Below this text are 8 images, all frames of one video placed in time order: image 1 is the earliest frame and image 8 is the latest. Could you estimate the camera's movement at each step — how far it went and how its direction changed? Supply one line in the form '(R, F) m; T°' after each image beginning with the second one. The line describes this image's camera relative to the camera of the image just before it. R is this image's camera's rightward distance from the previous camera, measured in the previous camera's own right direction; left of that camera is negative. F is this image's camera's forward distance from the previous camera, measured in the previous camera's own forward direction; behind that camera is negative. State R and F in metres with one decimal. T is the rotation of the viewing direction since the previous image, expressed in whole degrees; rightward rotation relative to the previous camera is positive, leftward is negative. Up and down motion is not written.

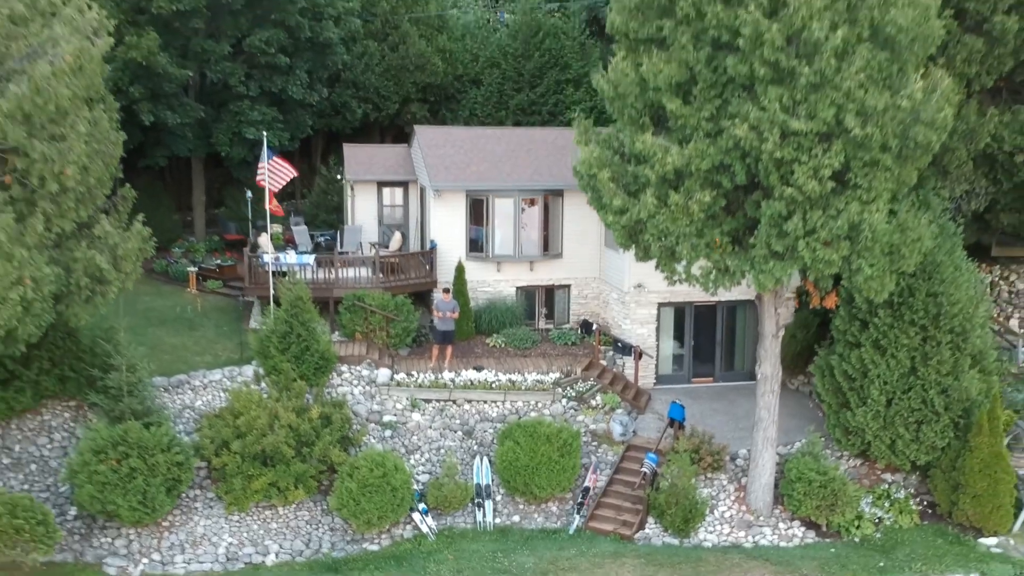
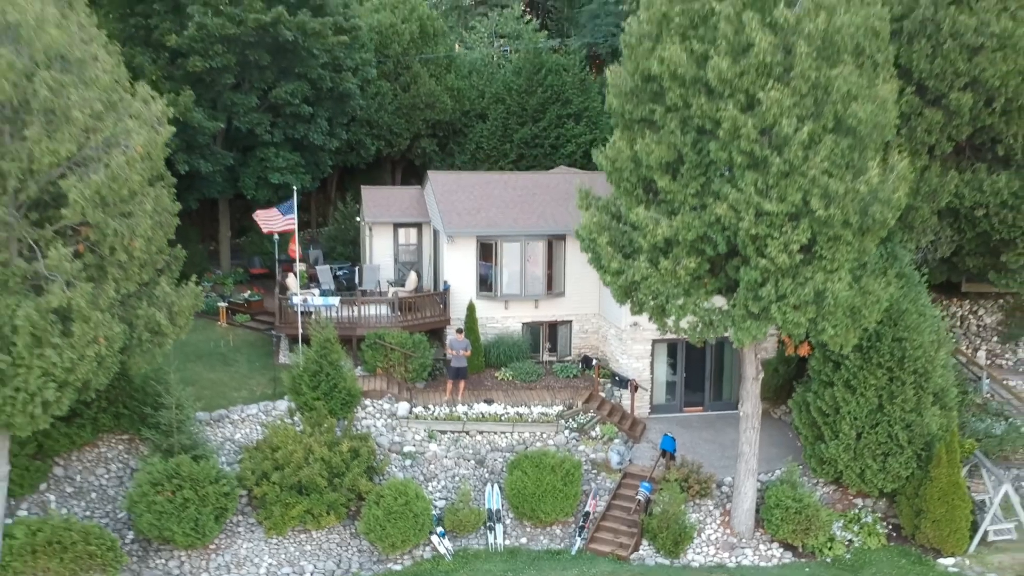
(-0.1, -1.5) m; 0°
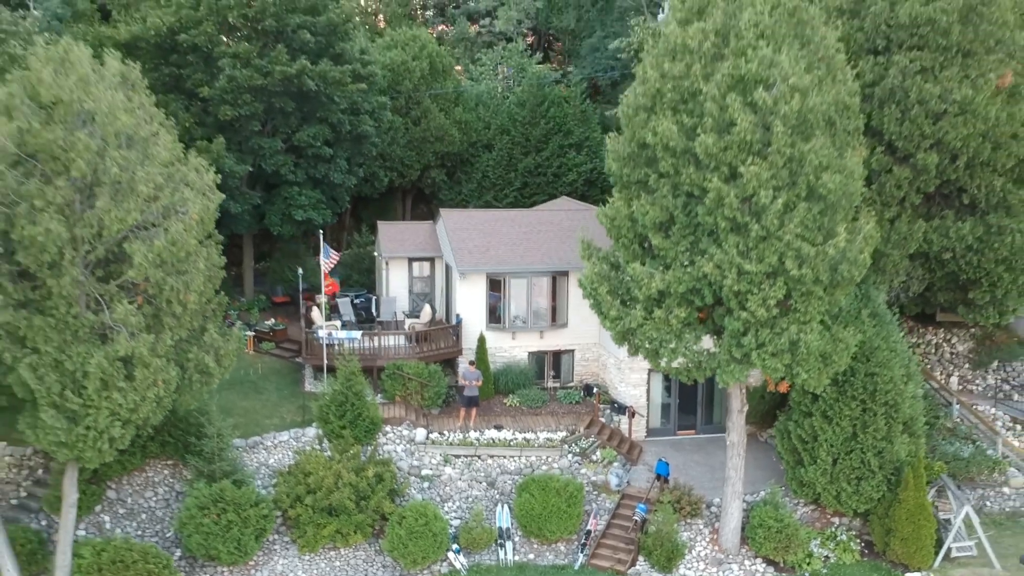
(-0.1, -1.5) m; 0°
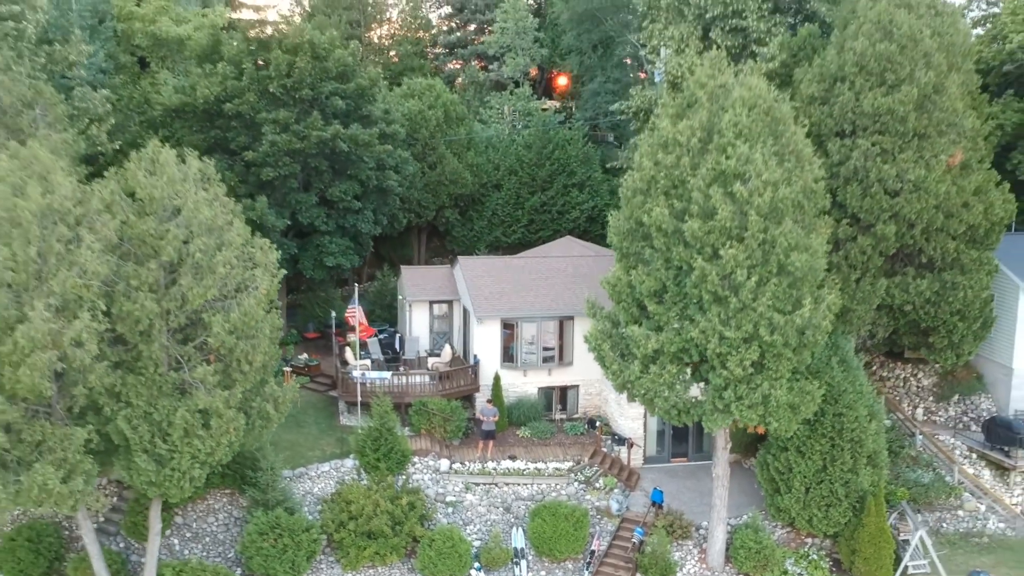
(-0.2, -2.3) m; 0°
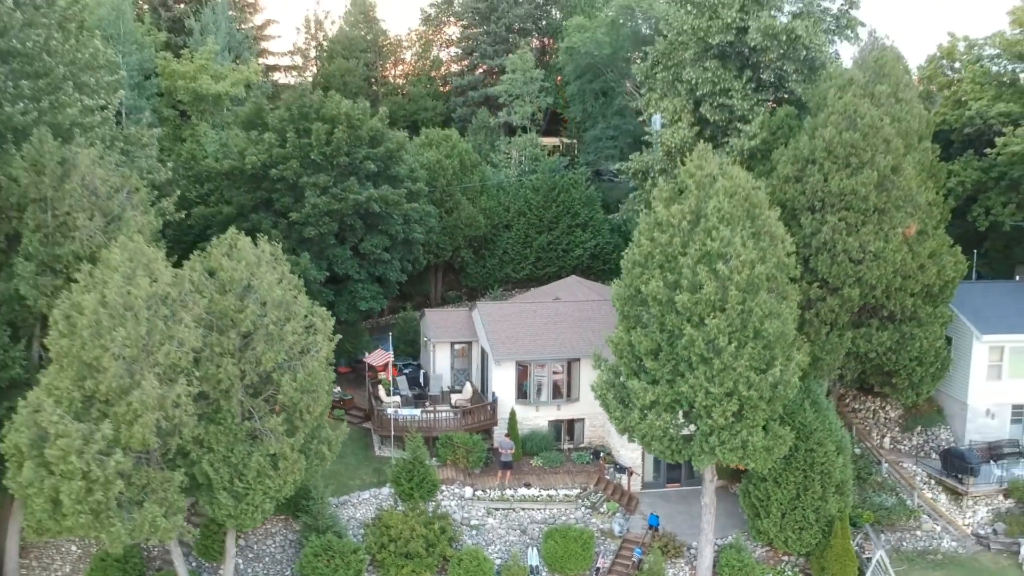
(-0.3, -2.9) m; 0°
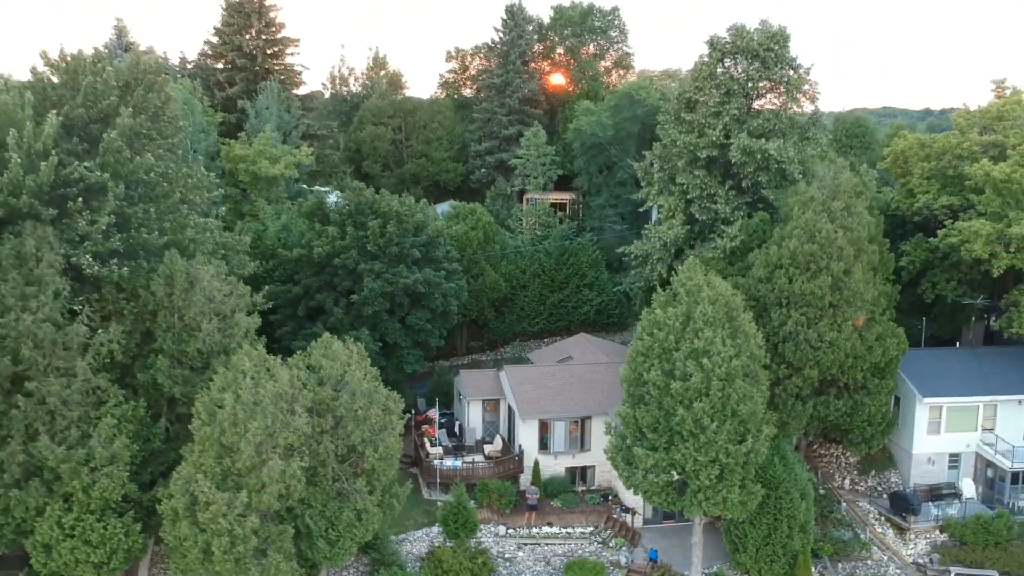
(-0.6, -5.1) m; 0°
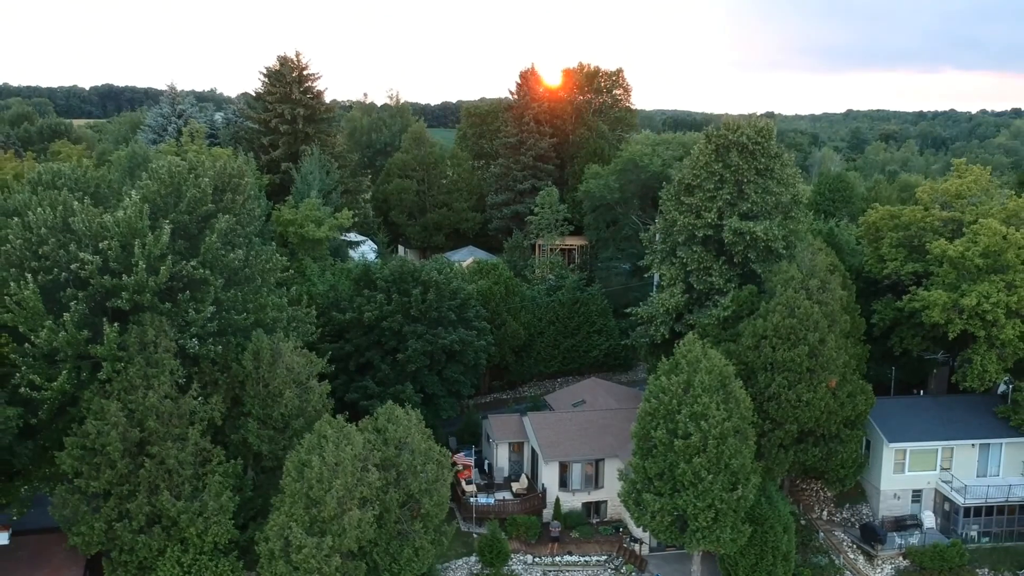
(-0.7, -4.7) m; 0°
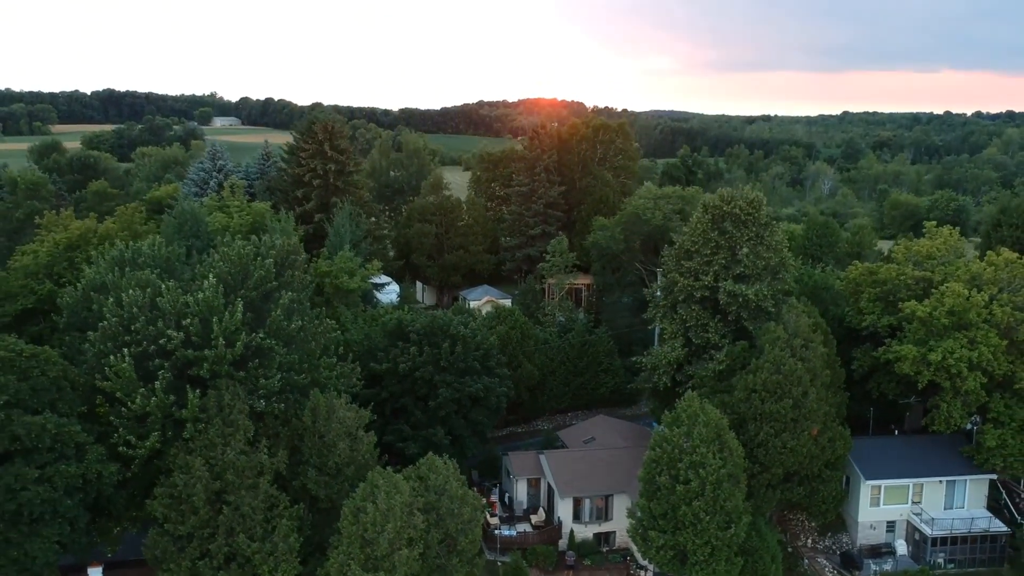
(-0.6, -4.3) m; 0°
